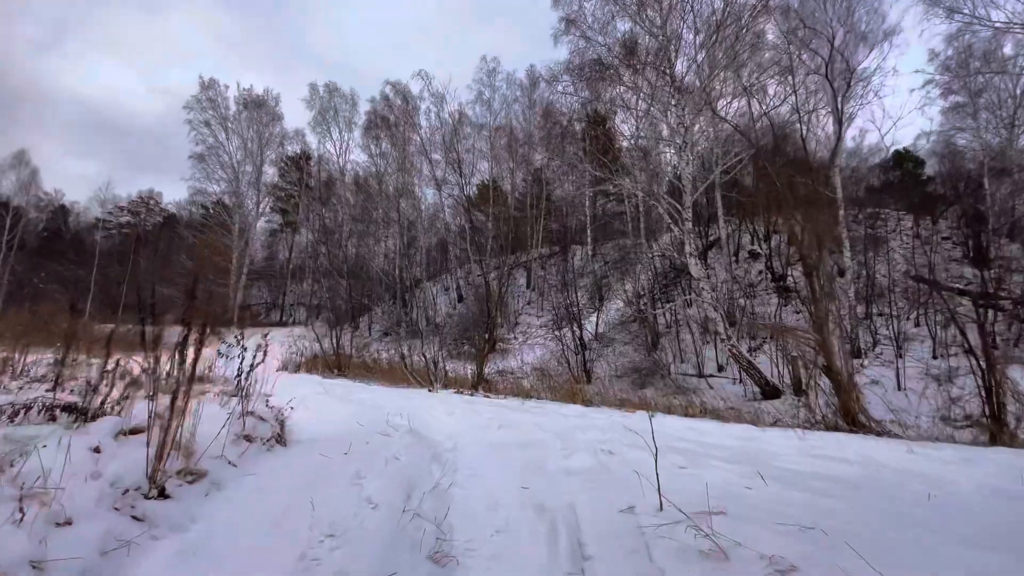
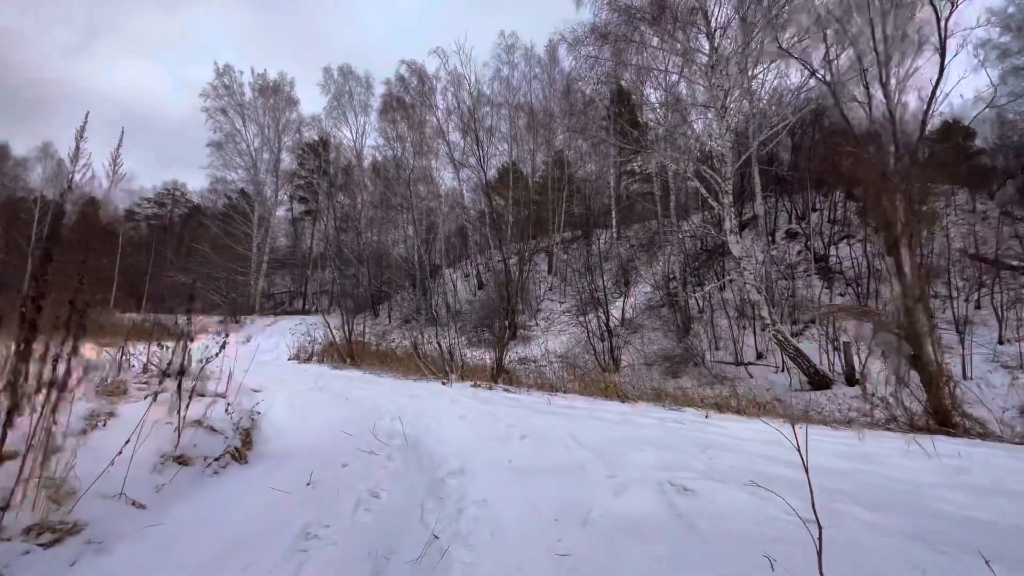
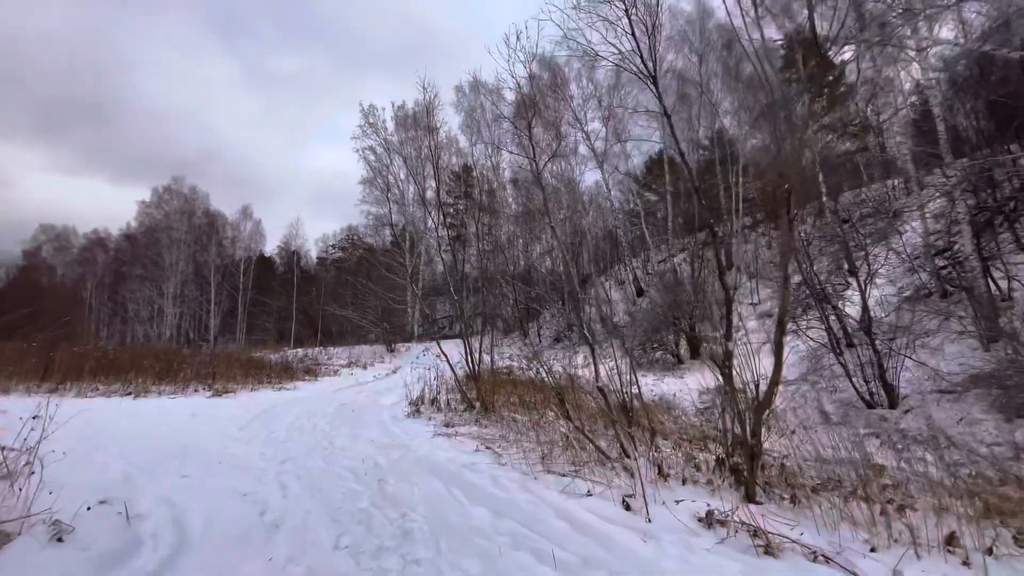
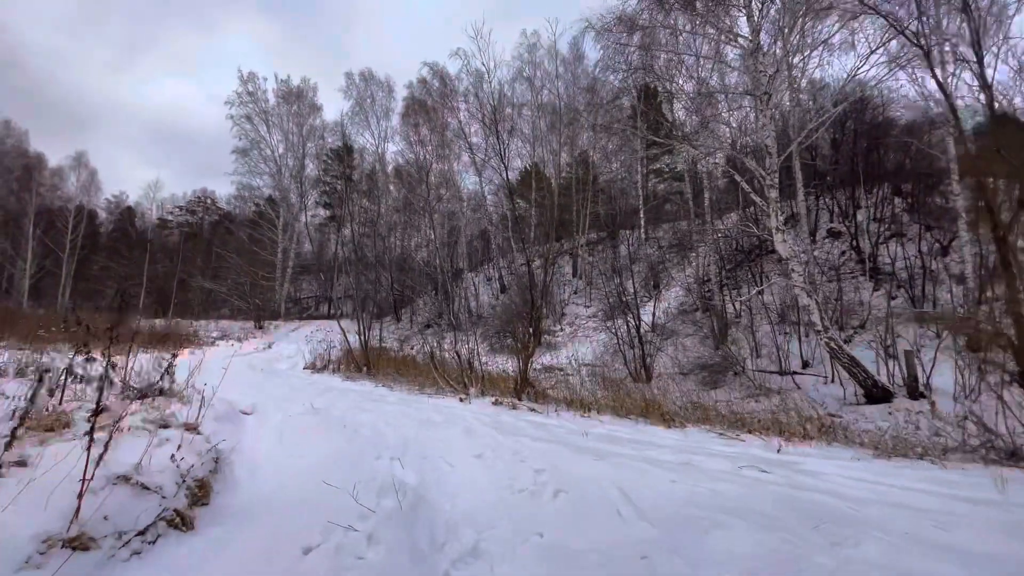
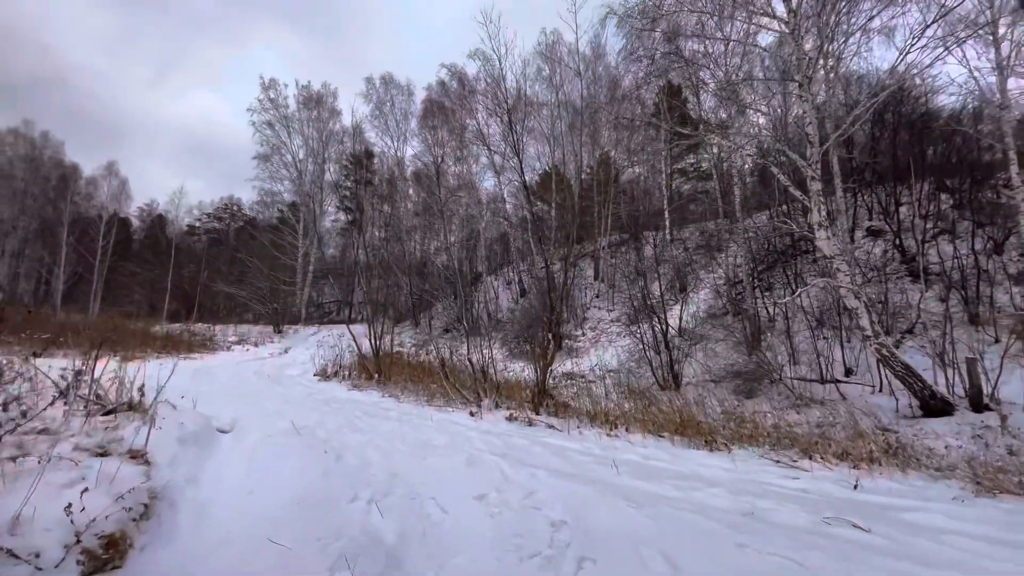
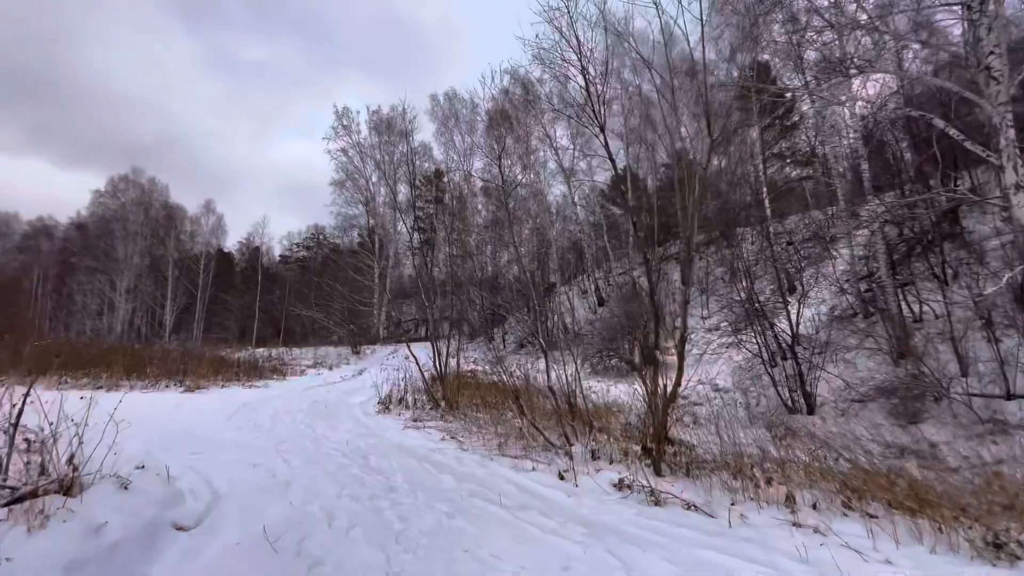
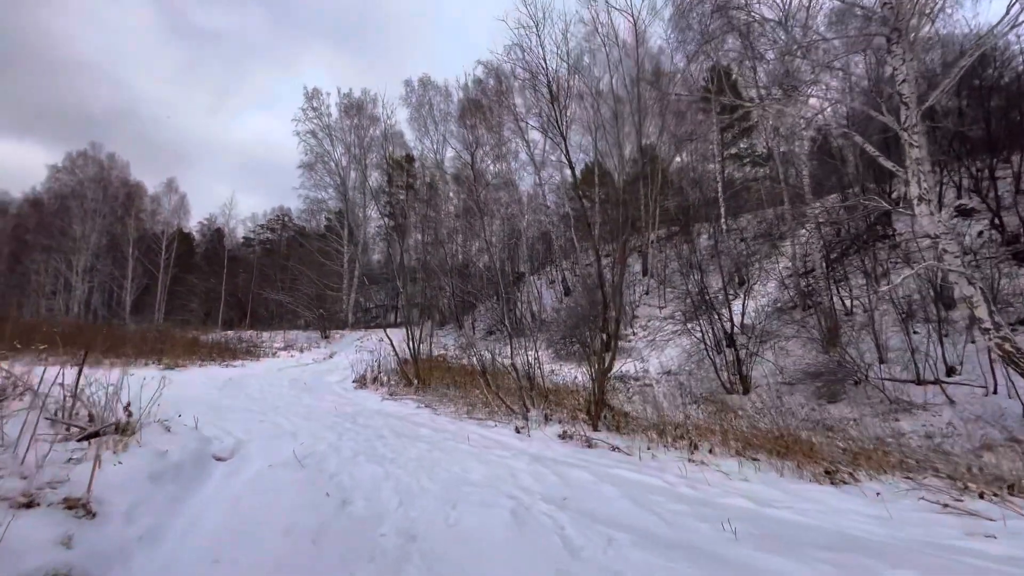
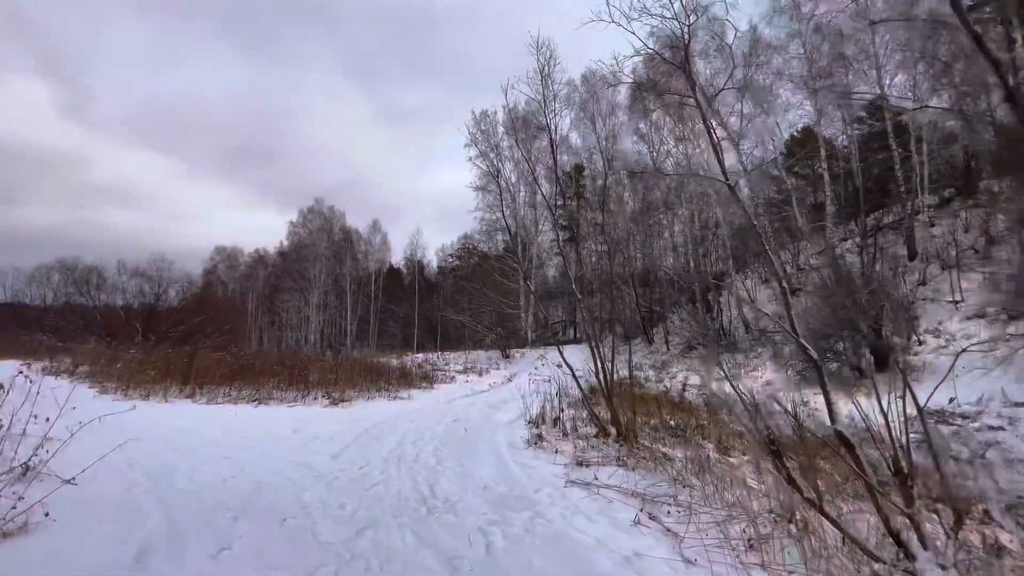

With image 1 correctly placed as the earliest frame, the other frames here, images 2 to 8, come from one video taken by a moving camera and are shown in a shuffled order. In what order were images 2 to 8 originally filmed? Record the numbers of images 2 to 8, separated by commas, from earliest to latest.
2, 4, 5, 7, 6, 3, 8
